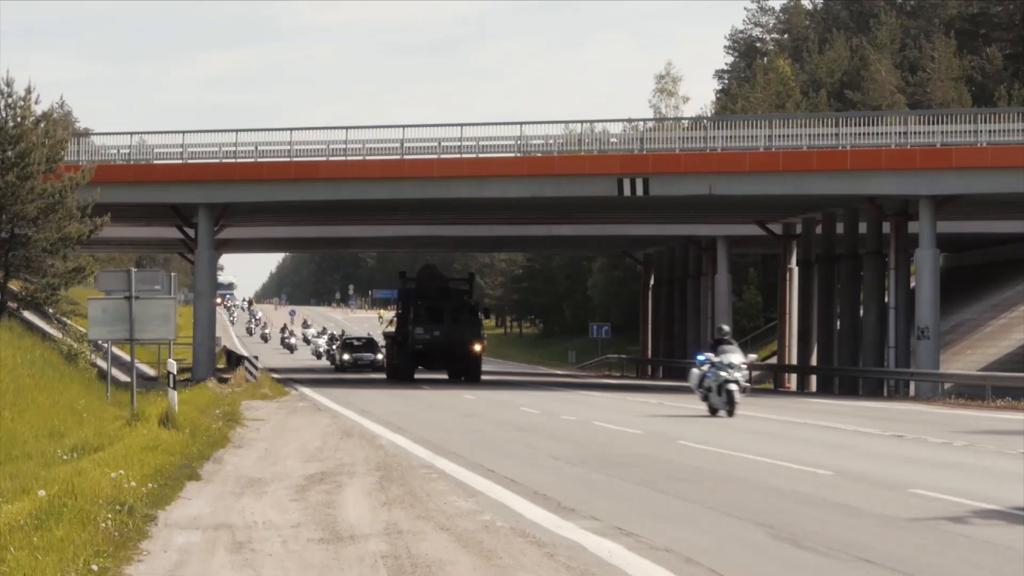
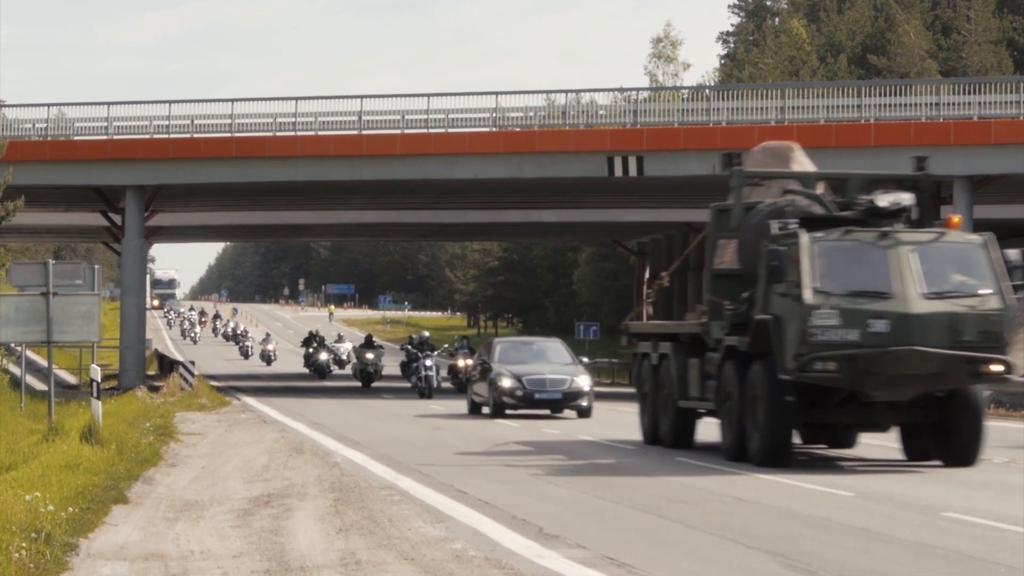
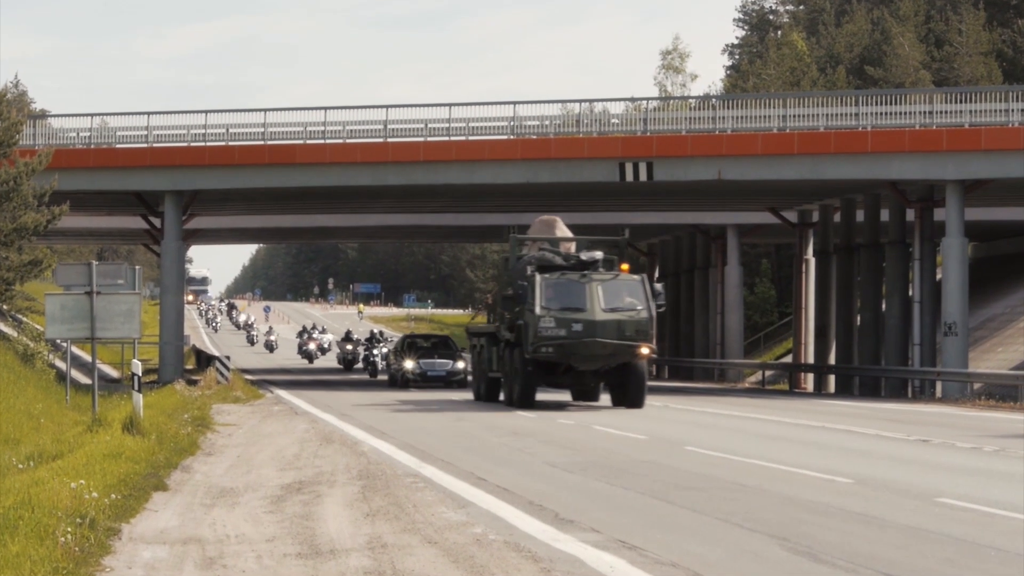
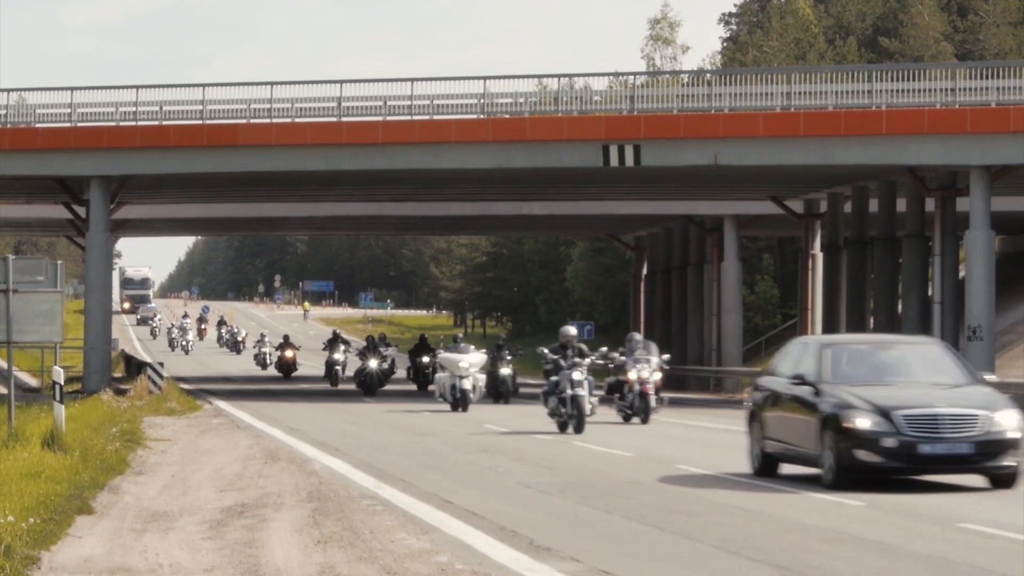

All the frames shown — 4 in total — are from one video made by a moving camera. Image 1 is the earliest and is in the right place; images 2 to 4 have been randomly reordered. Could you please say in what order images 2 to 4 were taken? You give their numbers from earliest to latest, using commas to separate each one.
3, 2, 4
